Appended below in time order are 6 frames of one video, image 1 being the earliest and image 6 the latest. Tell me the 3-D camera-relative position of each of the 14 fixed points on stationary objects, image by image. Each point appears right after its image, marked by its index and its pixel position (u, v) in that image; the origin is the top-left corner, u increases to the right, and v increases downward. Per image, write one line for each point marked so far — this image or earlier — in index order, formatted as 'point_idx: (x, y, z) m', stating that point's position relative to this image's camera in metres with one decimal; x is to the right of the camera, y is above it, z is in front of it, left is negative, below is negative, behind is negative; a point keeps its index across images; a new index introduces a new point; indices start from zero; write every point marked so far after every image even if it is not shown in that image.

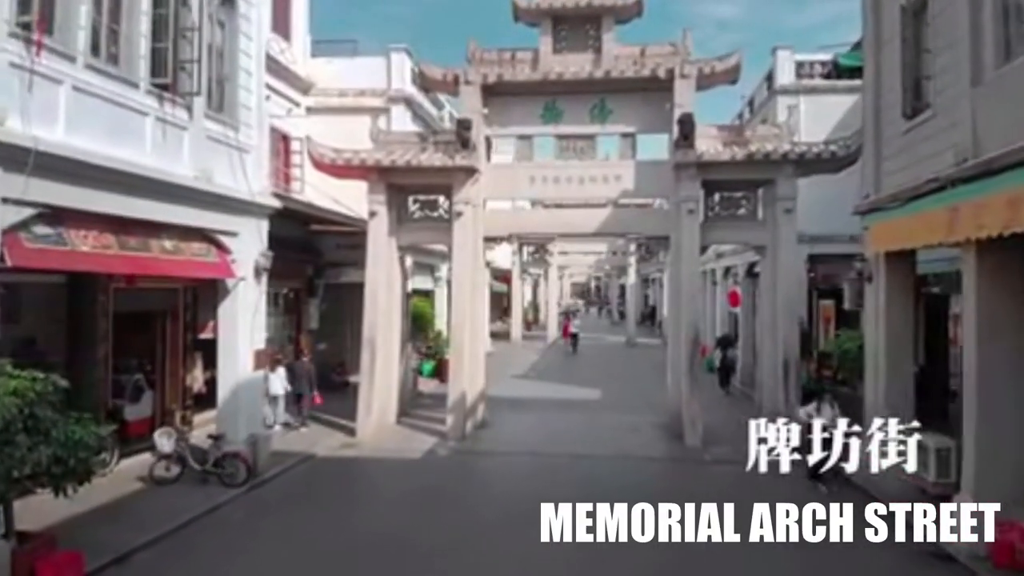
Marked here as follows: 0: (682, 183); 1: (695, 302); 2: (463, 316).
0: (+2.7, +1.6, +14.6) m
1: (+2.8, -0.2, +14.3) m
2: (-0.8, -0.5, +14.9) m
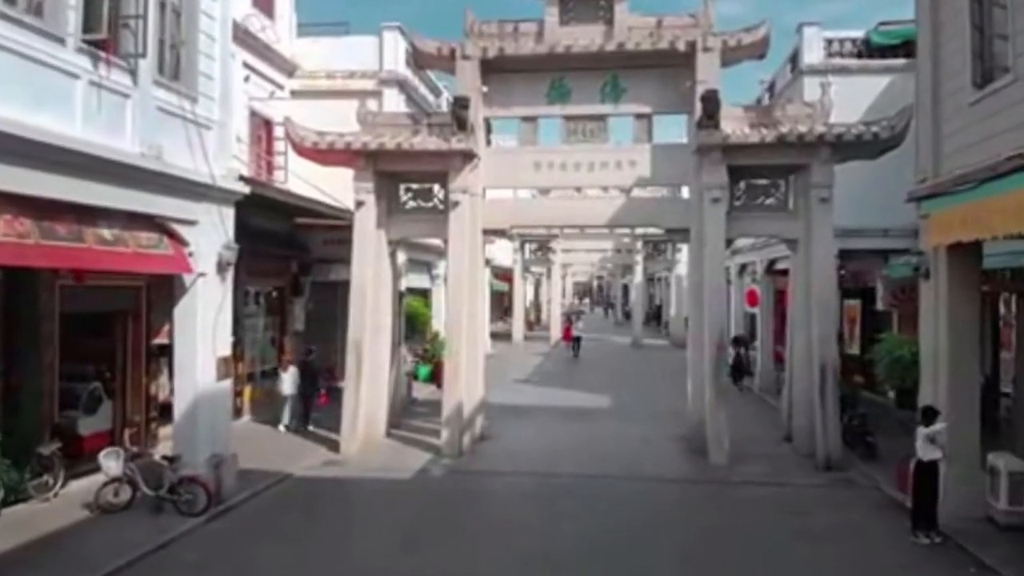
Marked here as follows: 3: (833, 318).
0: (+2.7, +1.7, +13.0) m
1: (+2.9, -0.2, +12.8) m
2: (-0.8, -0.4, +13.4) m
3: (+4.4, -0.4, +12.9) m
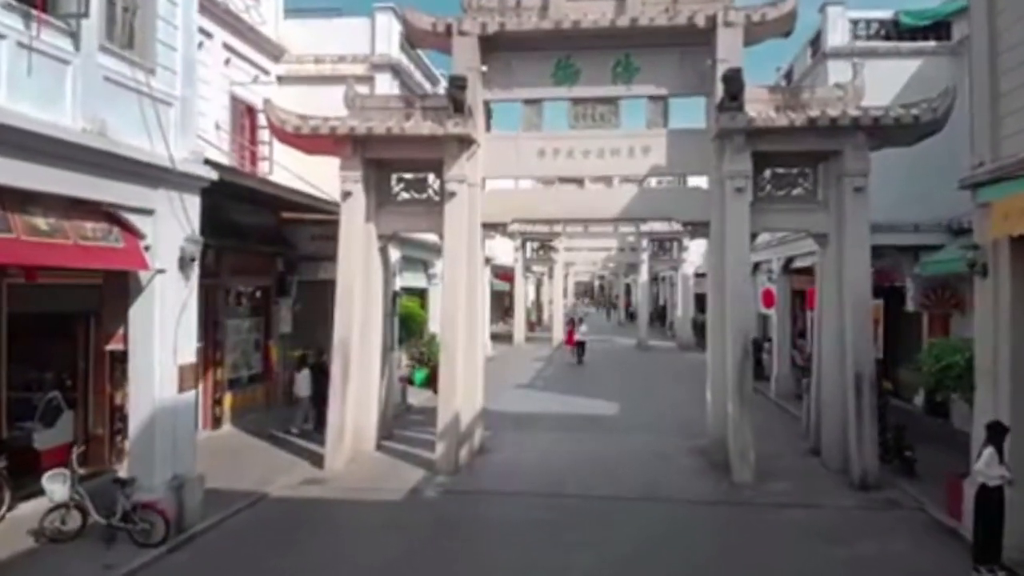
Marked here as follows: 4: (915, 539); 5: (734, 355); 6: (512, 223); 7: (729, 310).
0: (+2.7, +1.7, +11.8) m
1: (+2.9, -0.2, +11.5) m
2: (-0.7, -0.4, +12.1) m
3: (+4.4, -0.4, +11.6) m
4: (+4.0, -2.5, +9.4) m
5: (+2.7, -0.8, +11.5) m
6: (0.0, +0.9, +12.9) m
7: (+2.7, -0.3, +11.7) m
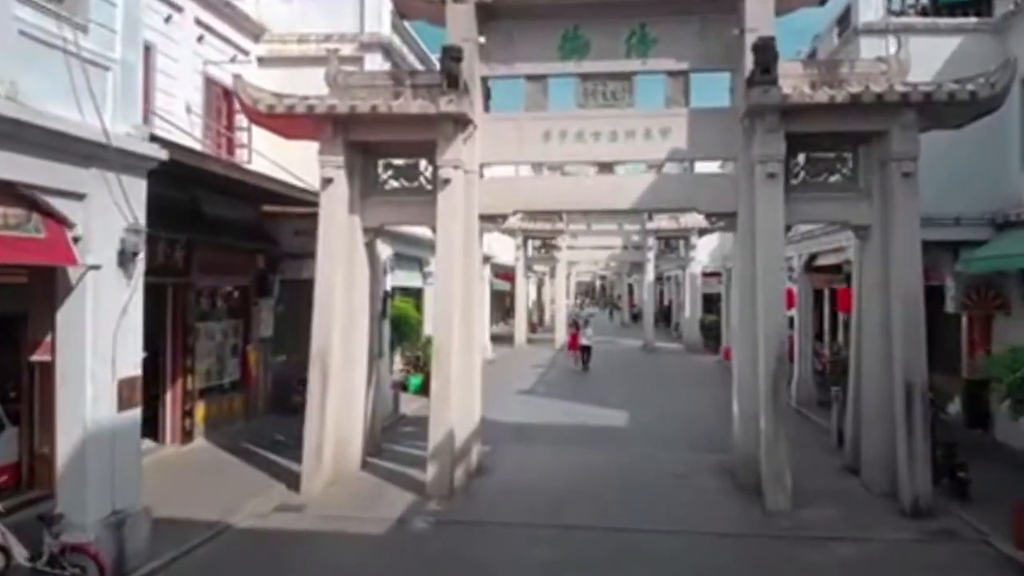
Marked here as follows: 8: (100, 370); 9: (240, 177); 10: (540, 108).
0: (+2.7, +1.7, +10.4) m
1: (+2.9, -0.2, +10.1) m
2: (-0.7, -0.4, +10.7) m
3: (+4.5, -0.4, +10.2) m
4: (+4.0, -2.5, +8.0) m
5: (+2.7, -0.8, +10.1) m
6: (0.0, +0.9, +11.5) m
7: (+2.7, -0.3, +10.3) m
8: (-3.2, -0.6, +7.4) m
9: (-3.8, +1.5, +13.0) m
10: (+0.3, +2.2, +11.3) m
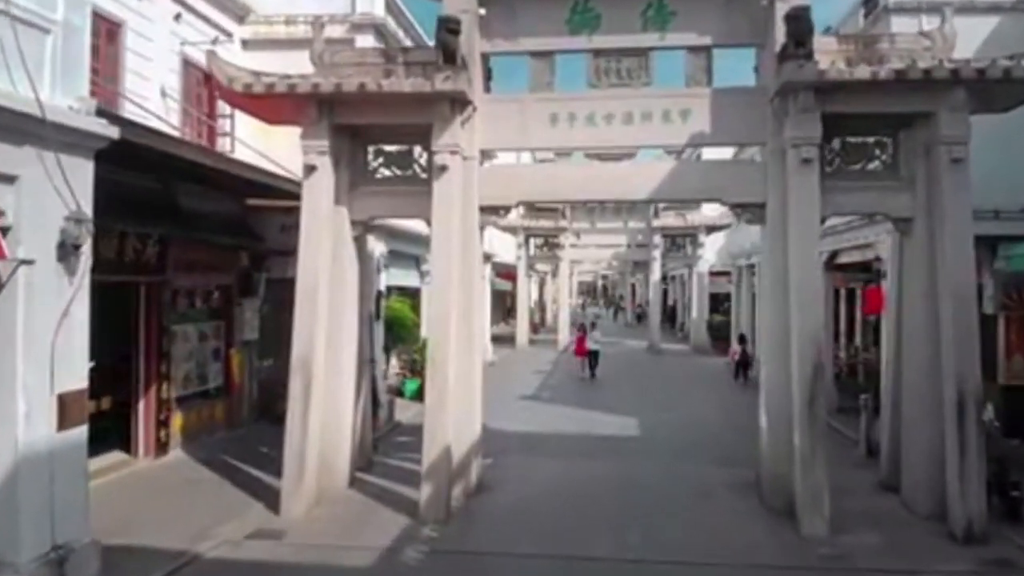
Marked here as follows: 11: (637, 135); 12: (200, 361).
0: (+2.8, +1.7, +9.3) m
1: (+3.0, -0.2, +9.1) m
2: (-0.7, -0.4, +9.7) m
3: (+4.5, -0.4, +9.2) m
4: (+4.1, -2.5, +6.9) m
5: (+2.8, -0.8, +9.0) m
6: (+0.1, +0.9, +10.4) m
7: (+2.8, -0.3, +9.2) m
8: (-3.2, -0.6, +6.3) m
9: (-3.7, +1.6, +11.9) m
10: (+0.4, +2.2, +10.3) m
11: (+1.3, +1.6, +9.9) m
12: (-4.5, -1.0, +13.5) m
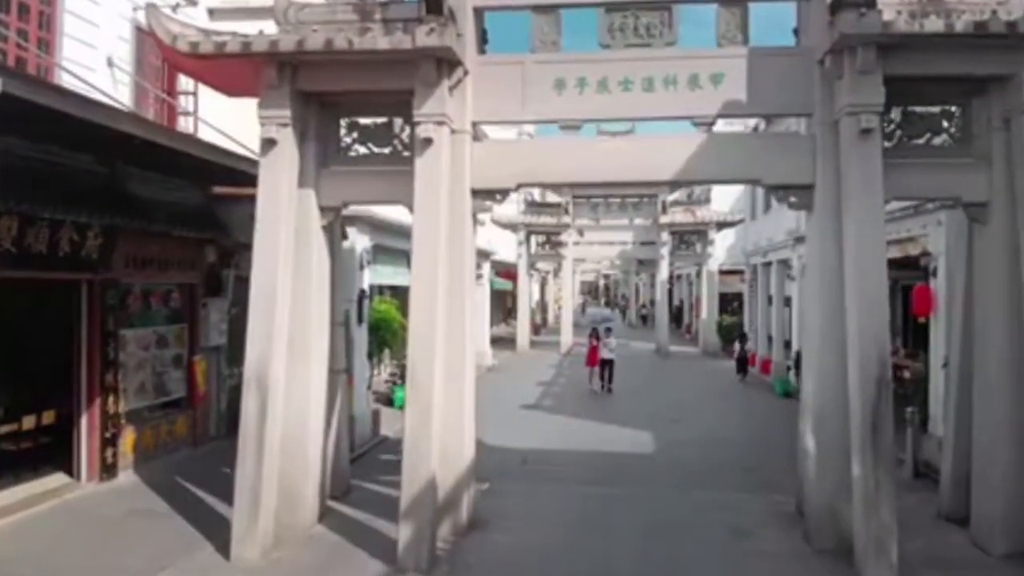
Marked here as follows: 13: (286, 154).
0: (+2.8, +1.7, +7.7) m
1: (+2.9, -0.1, +7.5) m
2: (-0.7, -0.4, +8.1) m
3: (+4.5, -0.4, +7.6) m
4: (+4.1, -2.5, +5.3) m
5: (+2.8, -0.8, +7.4) m
6: (0.0, +0.9, +8.8) m
7: (+2.7, -0.2, +7.6) m
8: (-3.2, -0.6, +4.7) m
9: (-3.7, +1.6, +10.3) m
10: (+0.4, +2.2, +8.7) m
11: (+1.3, +1.6, +8.3) m
12: (-4.5, -1.0, +11.9) m
13: (-2.0, +1.2, +8.2) m
